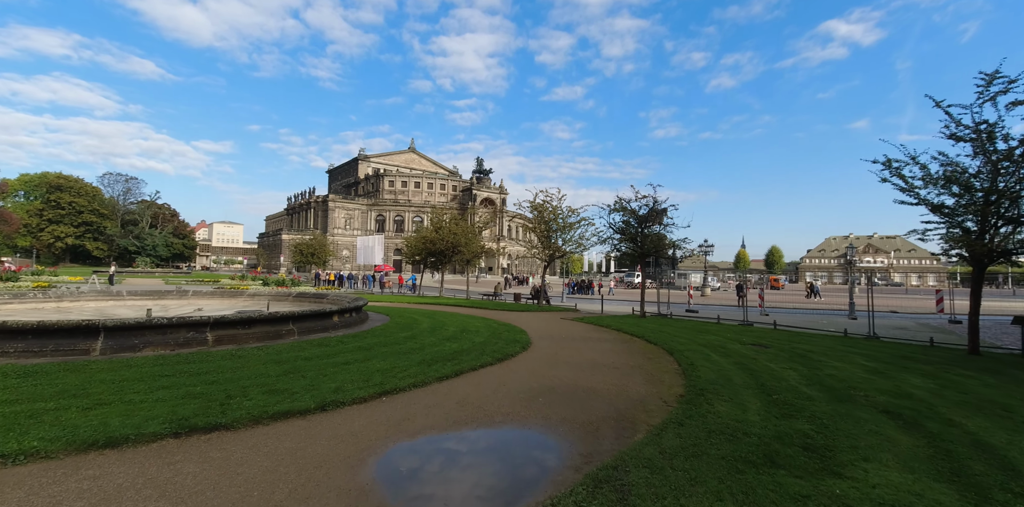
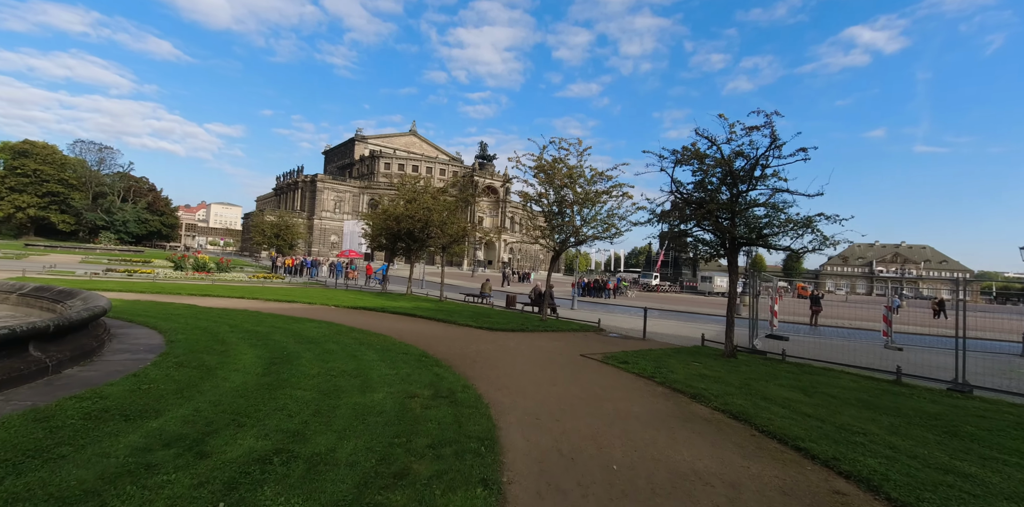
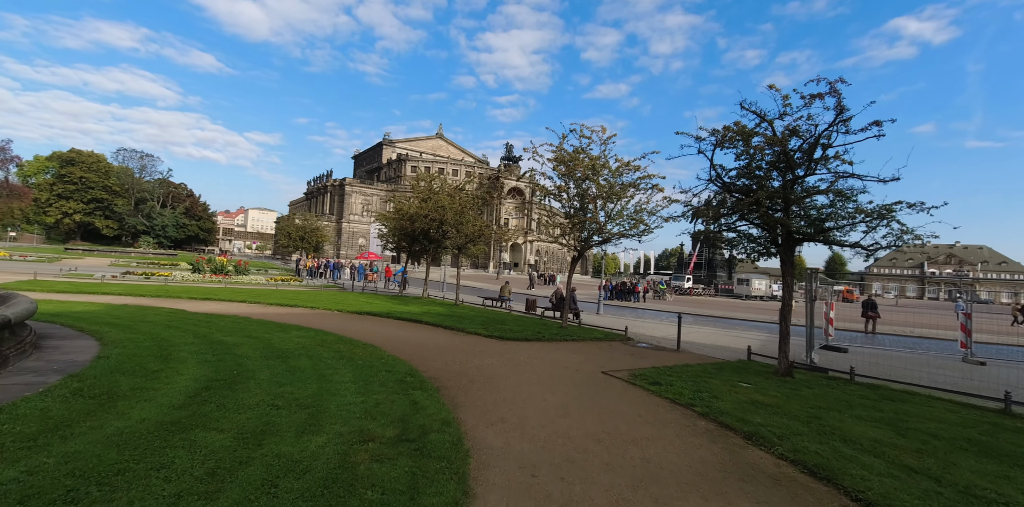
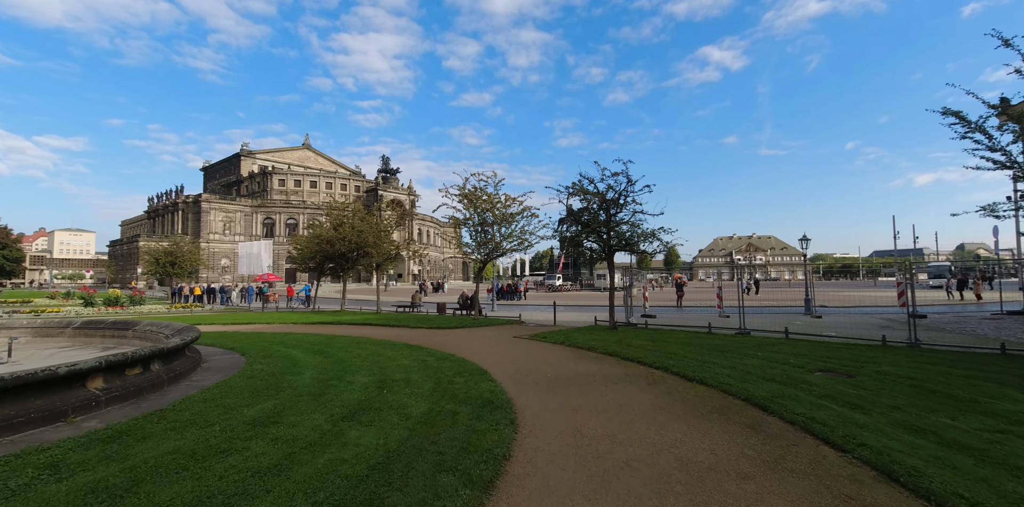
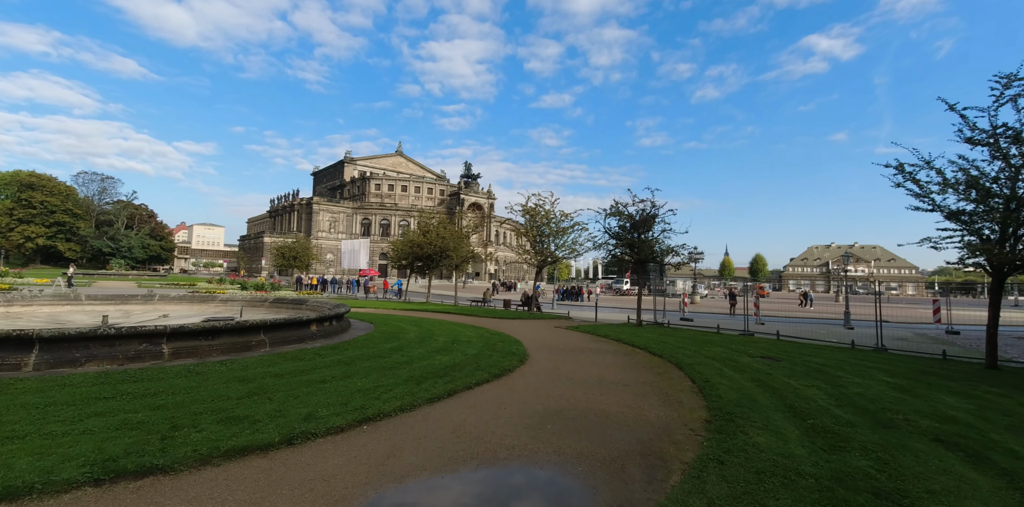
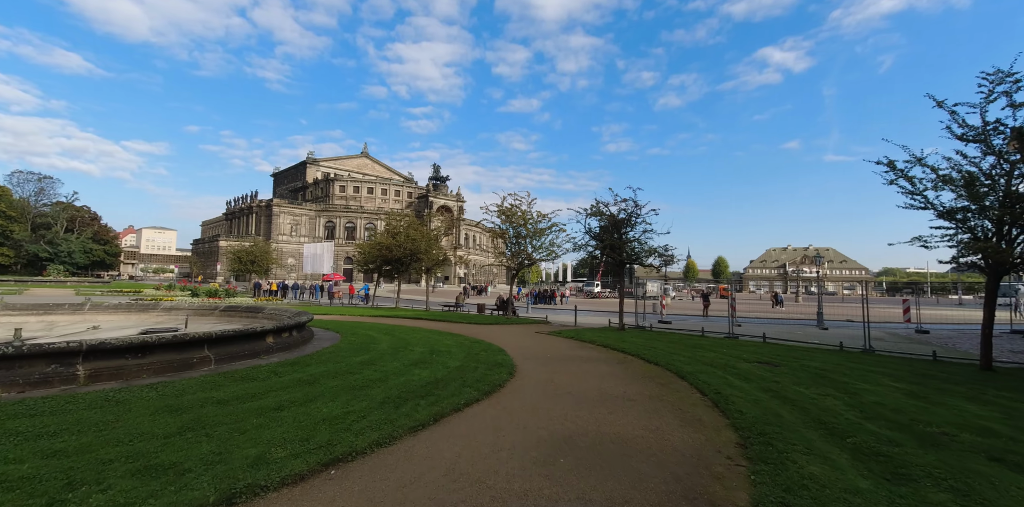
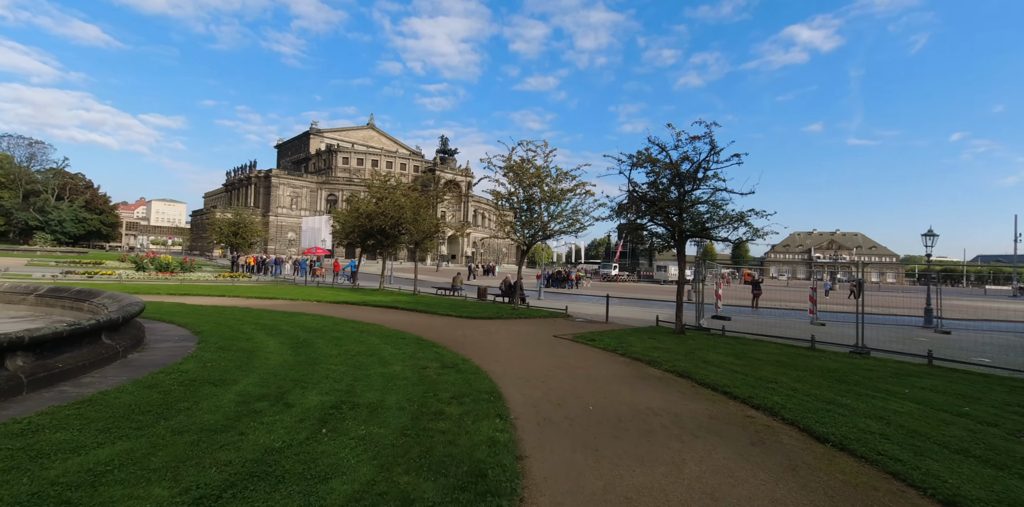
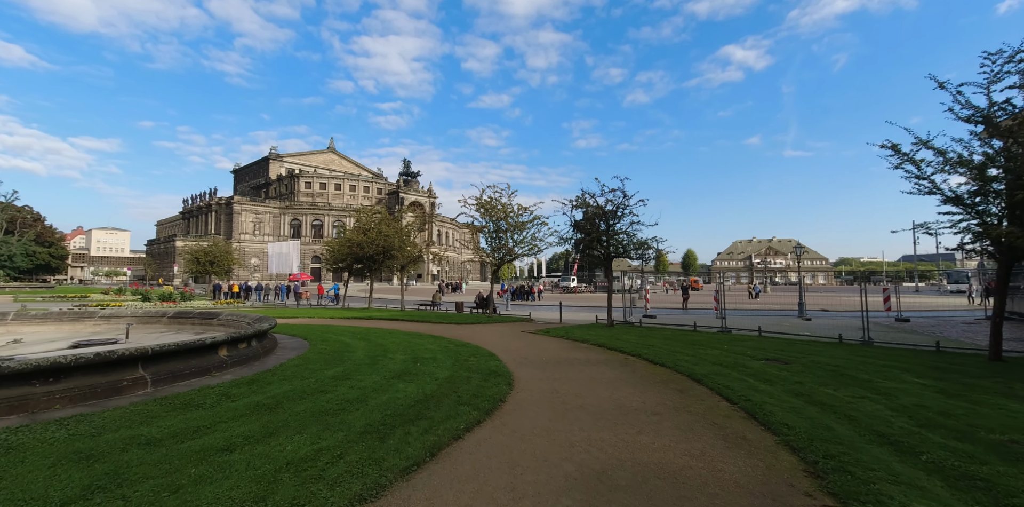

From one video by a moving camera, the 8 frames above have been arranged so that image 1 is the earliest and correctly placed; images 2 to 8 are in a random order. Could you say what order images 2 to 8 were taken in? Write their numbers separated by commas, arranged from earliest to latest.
5, 6, 8, 4, 7, 2, 3
